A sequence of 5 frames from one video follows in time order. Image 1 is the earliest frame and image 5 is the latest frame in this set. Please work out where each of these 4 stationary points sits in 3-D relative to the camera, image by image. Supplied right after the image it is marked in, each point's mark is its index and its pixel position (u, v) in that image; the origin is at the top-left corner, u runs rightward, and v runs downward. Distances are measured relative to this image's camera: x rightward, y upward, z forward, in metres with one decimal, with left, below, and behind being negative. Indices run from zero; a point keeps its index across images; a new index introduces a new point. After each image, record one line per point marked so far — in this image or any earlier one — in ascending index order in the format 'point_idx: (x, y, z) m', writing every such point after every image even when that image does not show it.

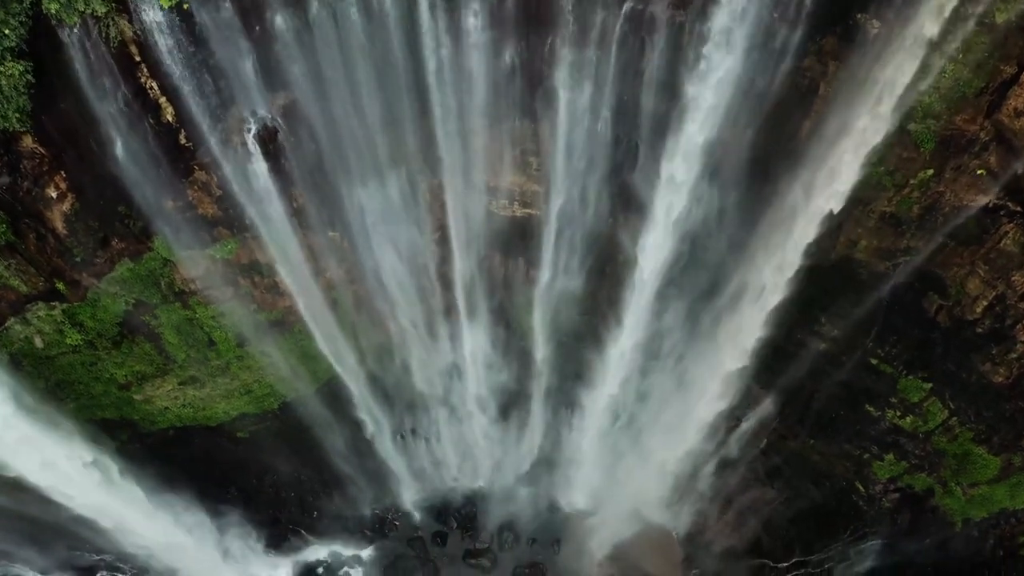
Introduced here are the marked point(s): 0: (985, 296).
0: (+6.5, -0.1, +9.3) m
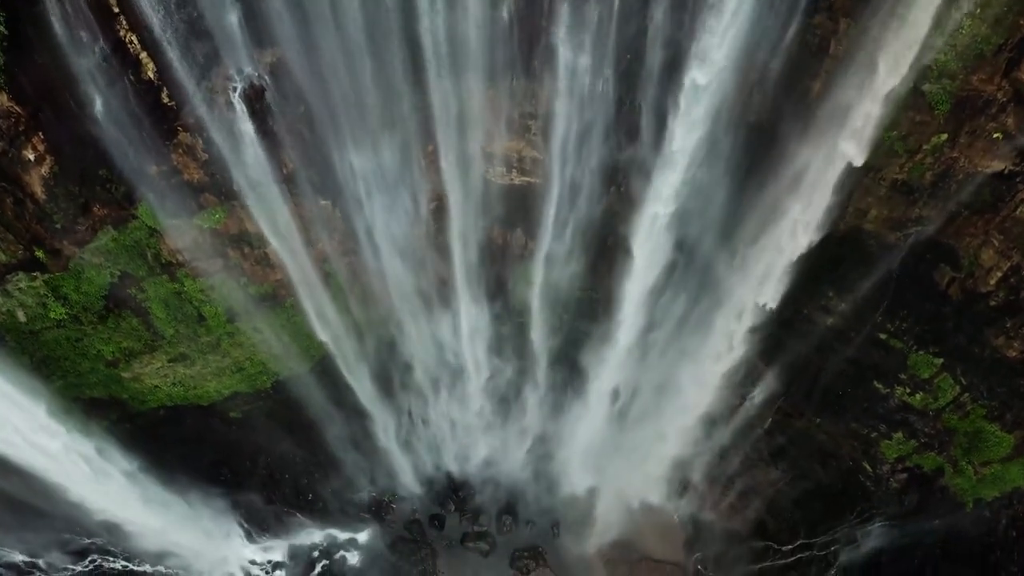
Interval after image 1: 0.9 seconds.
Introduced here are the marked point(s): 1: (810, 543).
0: (+6.4, +0.3, +9.0) m
1: (+5.2, -4.4, +11.8) m
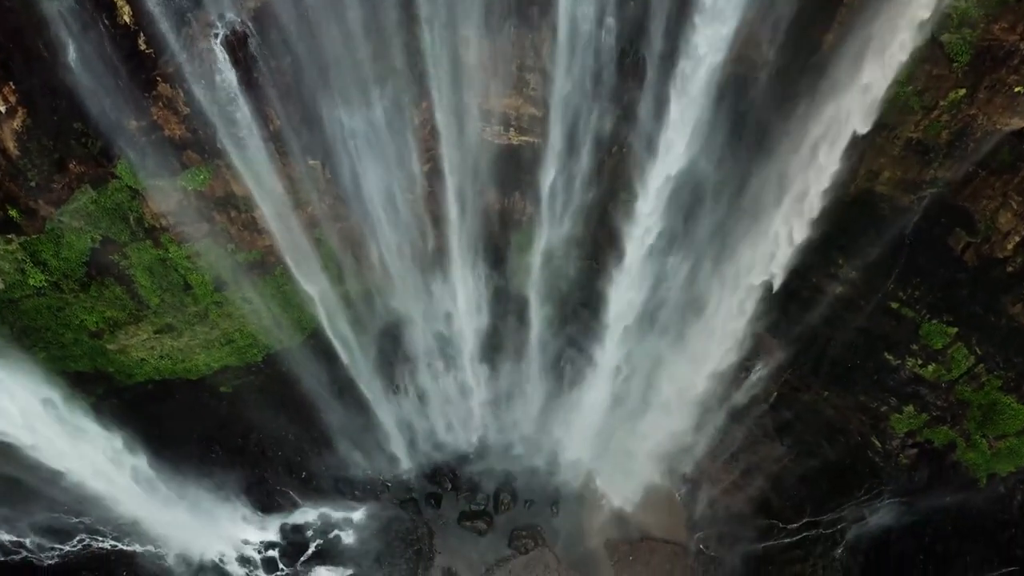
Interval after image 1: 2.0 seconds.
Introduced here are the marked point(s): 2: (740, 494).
0: (+6.4, +0.8, +8.6) m
1: (+5.1, -3.9, +11.5) m
2: (+4.2, -3.7, +12.3) m
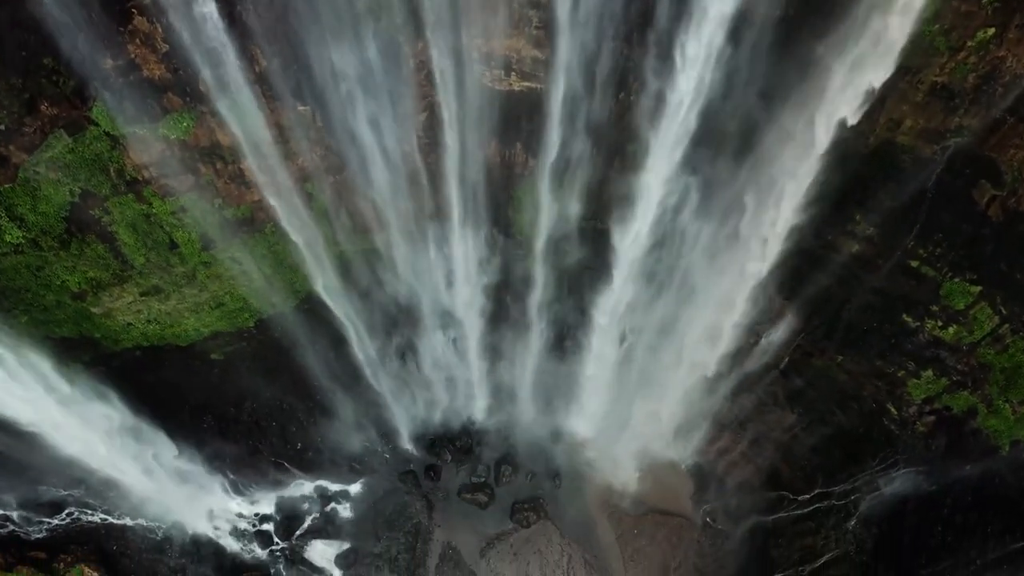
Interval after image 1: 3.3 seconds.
0: (+6.4, +1.3, +8.1) m
1: (+5.2, -3.3, +11.1) m
2: (+4.2, -3.1, +11.9) m
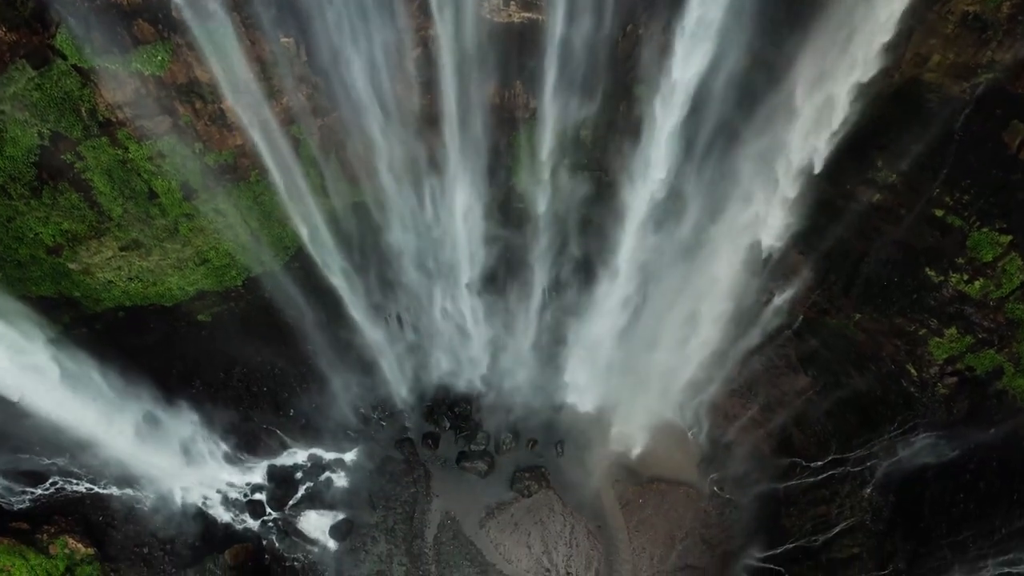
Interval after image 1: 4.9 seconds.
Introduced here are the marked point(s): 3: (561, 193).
0: (+6.4, +2.0, +7.5) m
1: (+5.2, -2.6, +10.6) m
2: (+4.2, -2.4, +11.4) m
3: (+0.7, +1.4, +10.5) m
